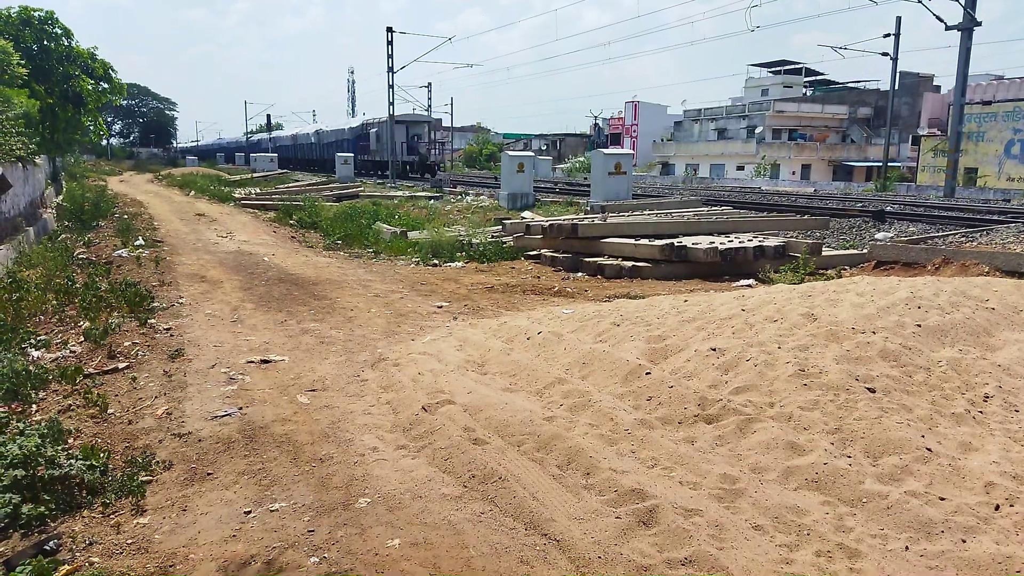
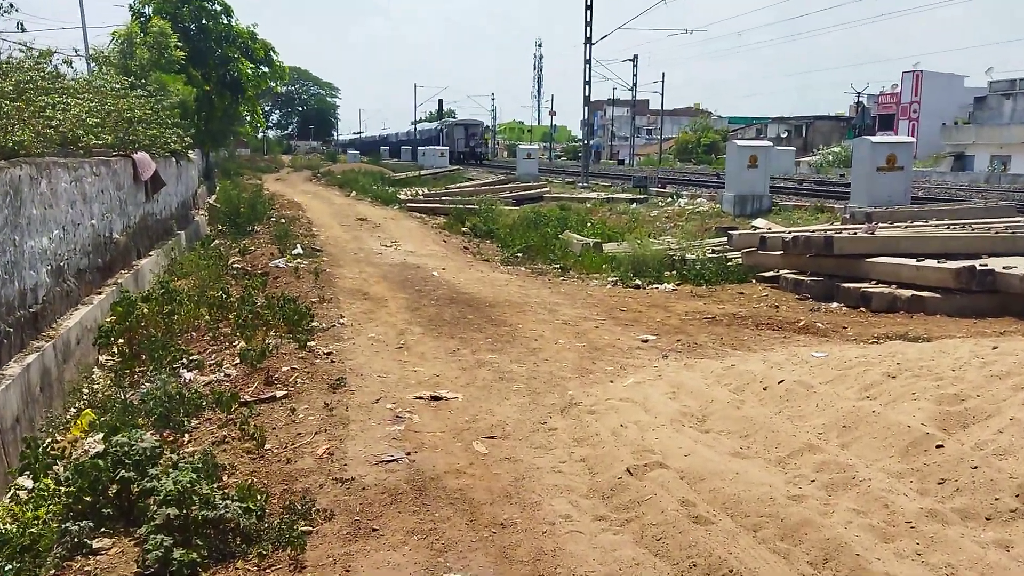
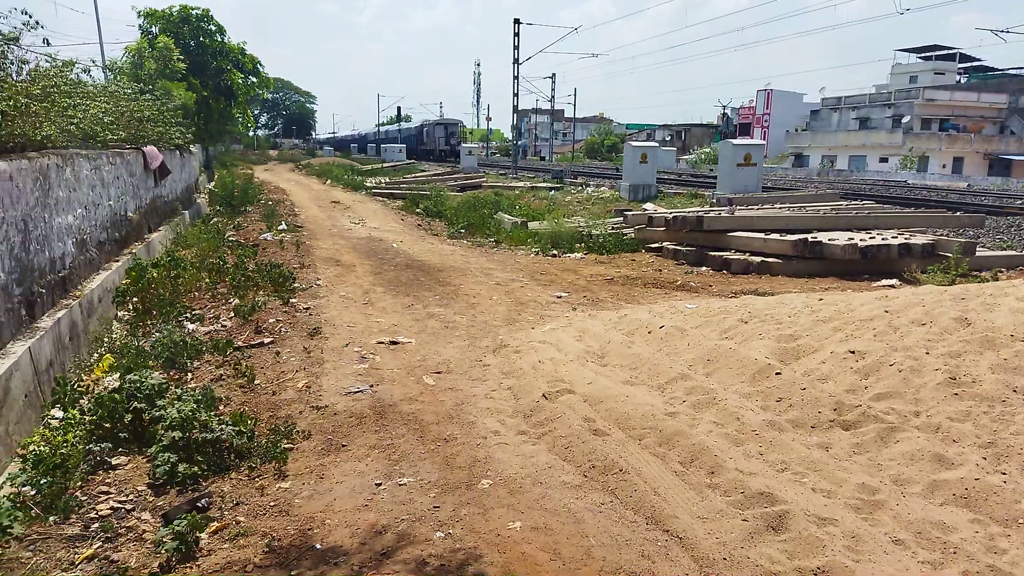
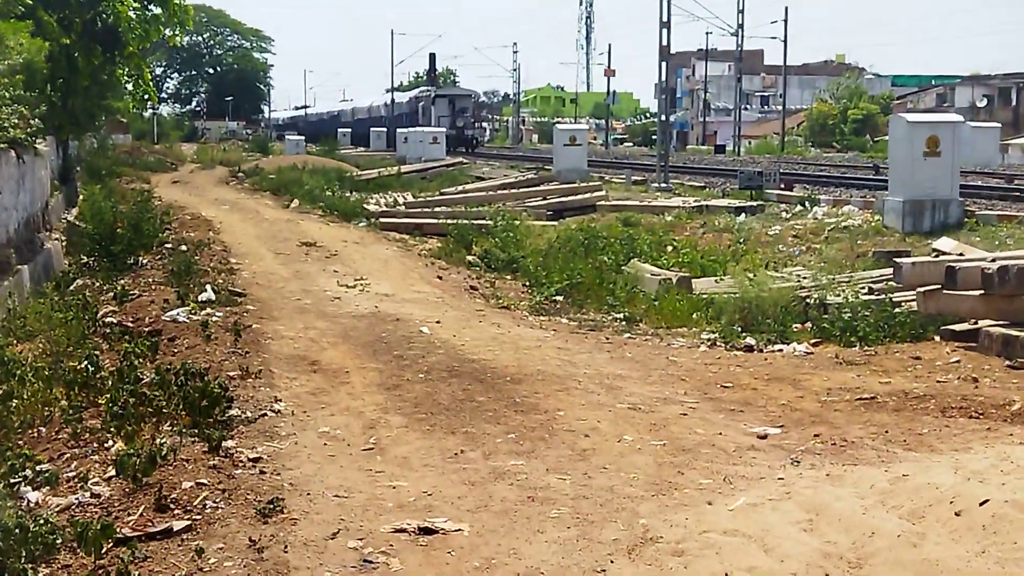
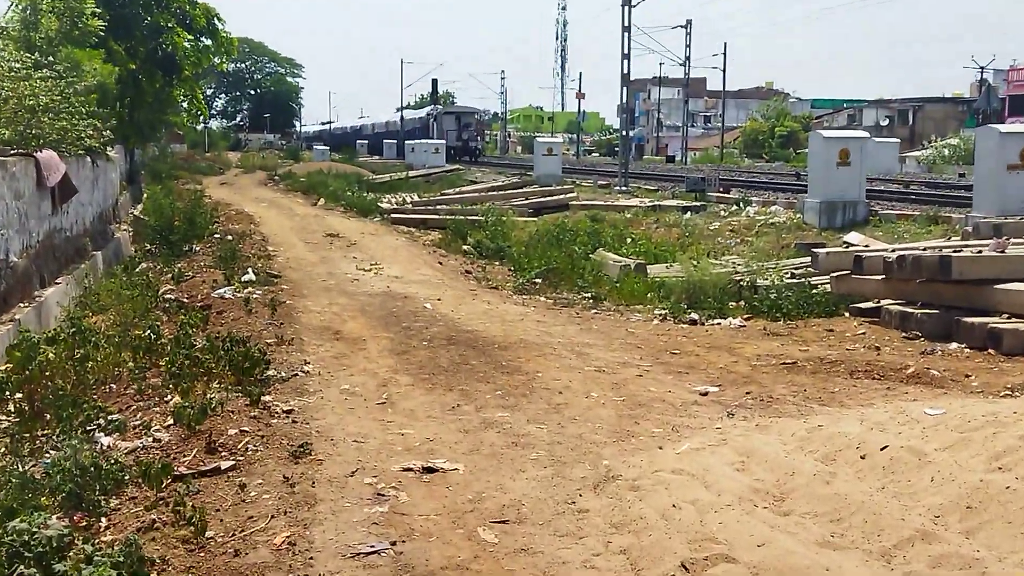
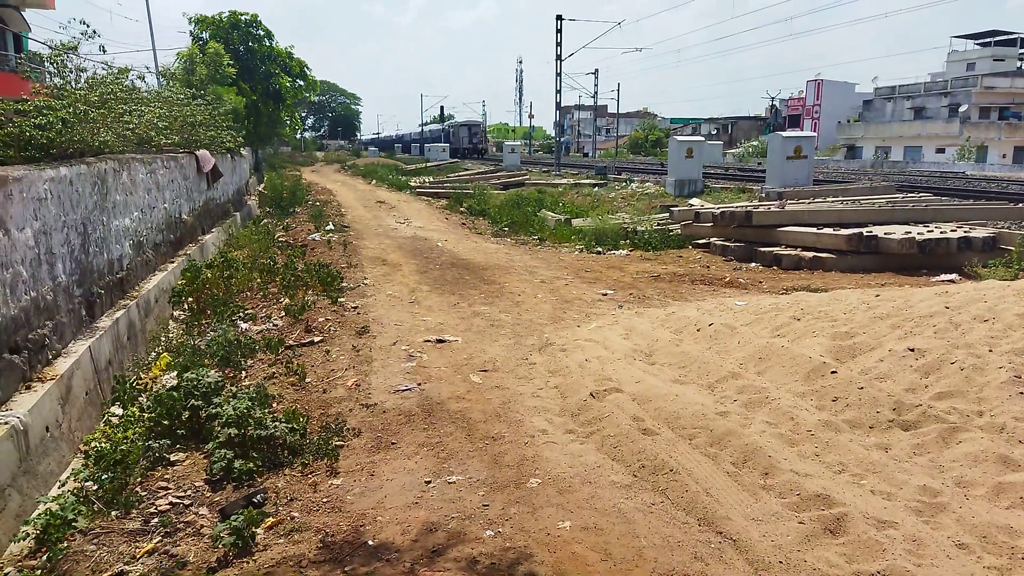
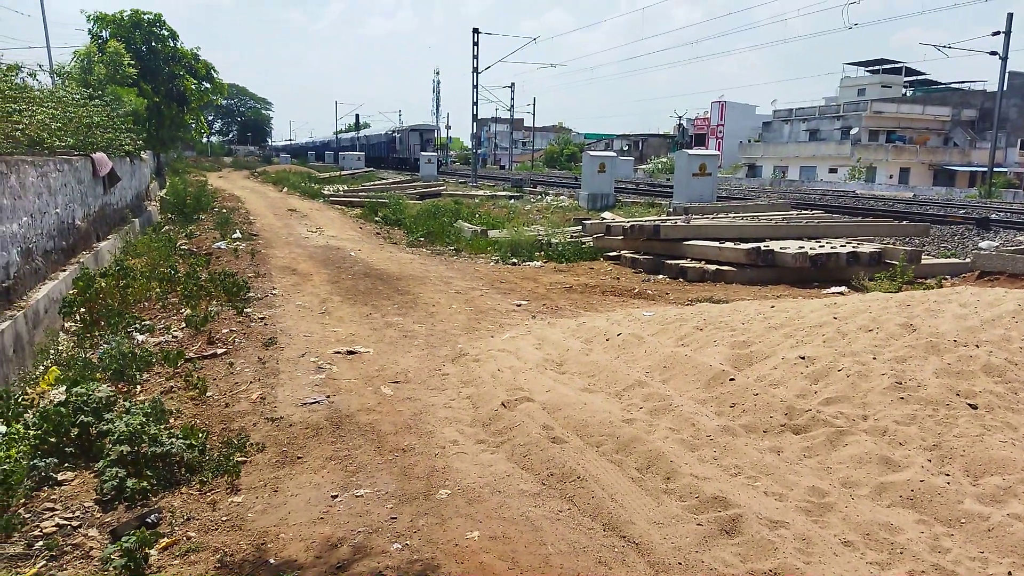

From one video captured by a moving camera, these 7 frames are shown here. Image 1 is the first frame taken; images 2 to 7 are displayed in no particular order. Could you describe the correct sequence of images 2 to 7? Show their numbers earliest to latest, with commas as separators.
7, 3, 6, 2, 5, 4
